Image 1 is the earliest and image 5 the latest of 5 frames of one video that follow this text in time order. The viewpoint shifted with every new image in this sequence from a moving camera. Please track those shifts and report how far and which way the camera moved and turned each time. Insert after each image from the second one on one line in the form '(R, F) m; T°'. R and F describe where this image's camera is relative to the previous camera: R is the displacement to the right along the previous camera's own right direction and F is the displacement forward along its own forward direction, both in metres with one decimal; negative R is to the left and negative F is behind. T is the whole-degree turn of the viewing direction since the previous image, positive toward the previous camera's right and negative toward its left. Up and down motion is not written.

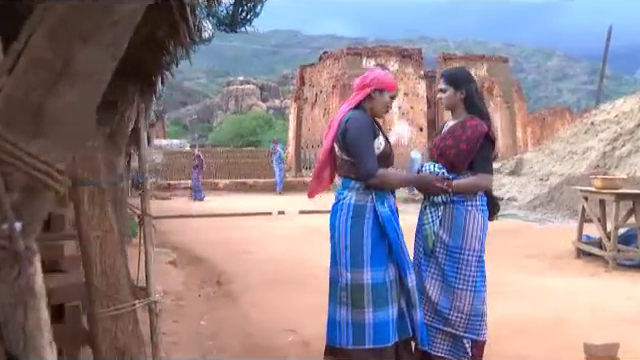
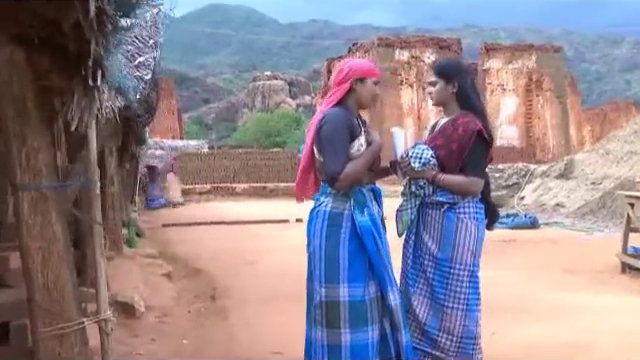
(+0.8, +0.8) m; -7°
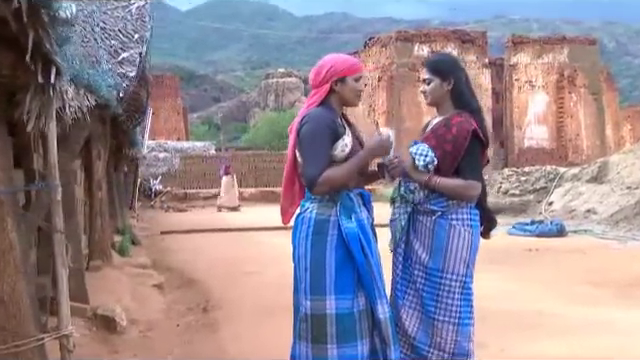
(+0.4, +0.5) m; -4°
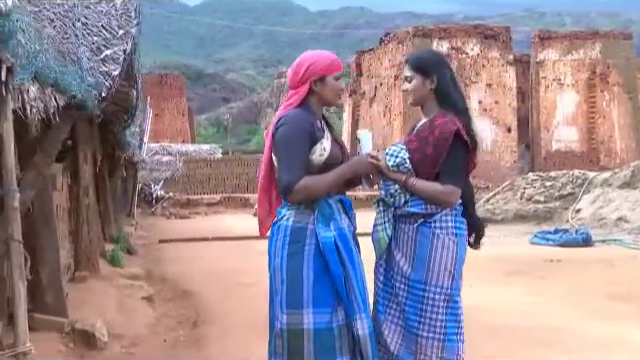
(+0.3, +0.5) m; -3°
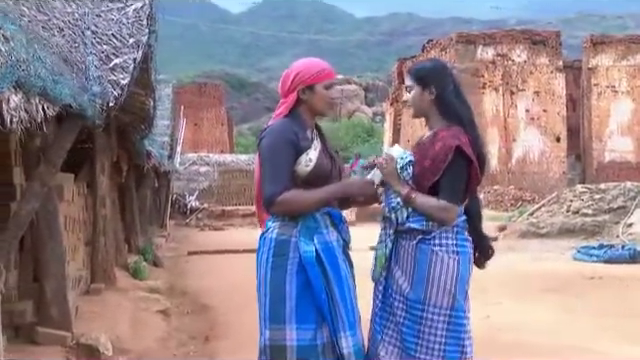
(+0.5, +0.2) m; -6°
